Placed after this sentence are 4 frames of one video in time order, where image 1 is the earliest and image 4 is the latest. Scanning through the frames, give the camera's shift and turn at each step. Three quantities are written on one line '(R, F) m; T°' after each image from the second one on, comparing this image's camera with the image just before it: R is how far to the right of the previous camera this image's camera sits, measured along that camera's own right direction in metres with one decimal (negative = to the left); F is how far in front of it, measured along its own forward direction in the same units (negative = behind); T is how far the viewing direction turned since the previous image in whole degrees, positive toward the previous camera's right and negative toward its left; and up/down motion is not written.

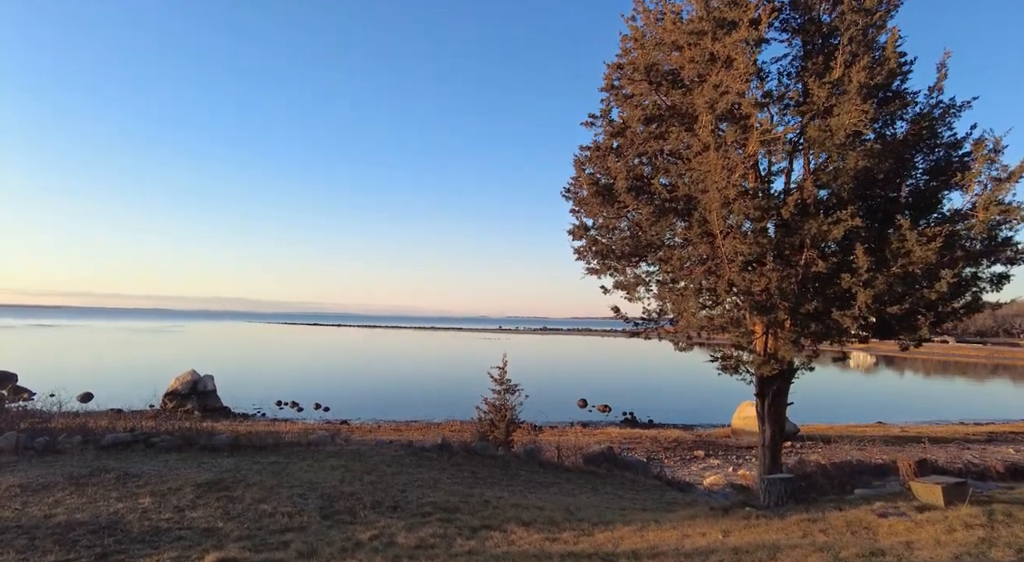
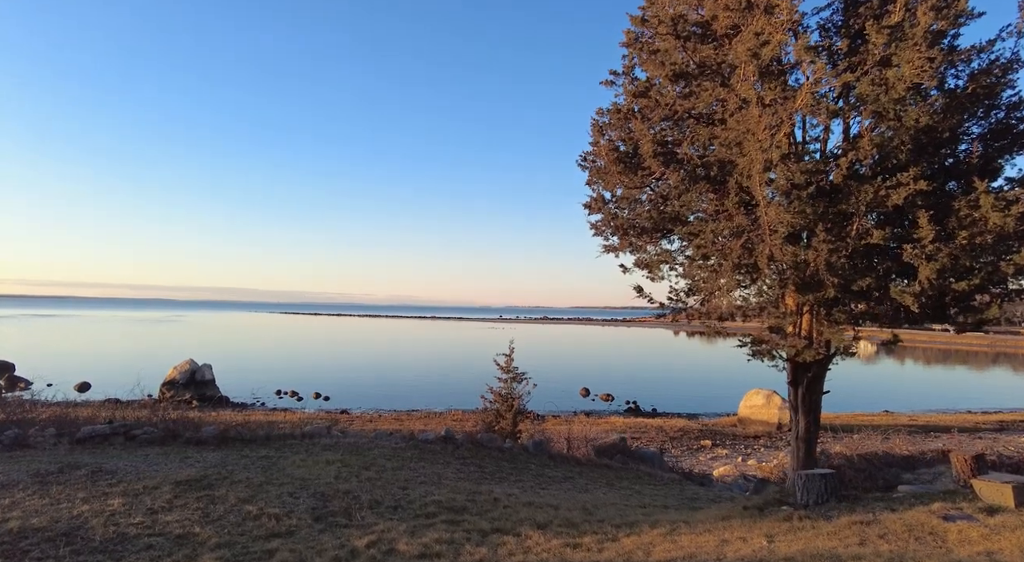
(-0.2, +0.9) m; 0°
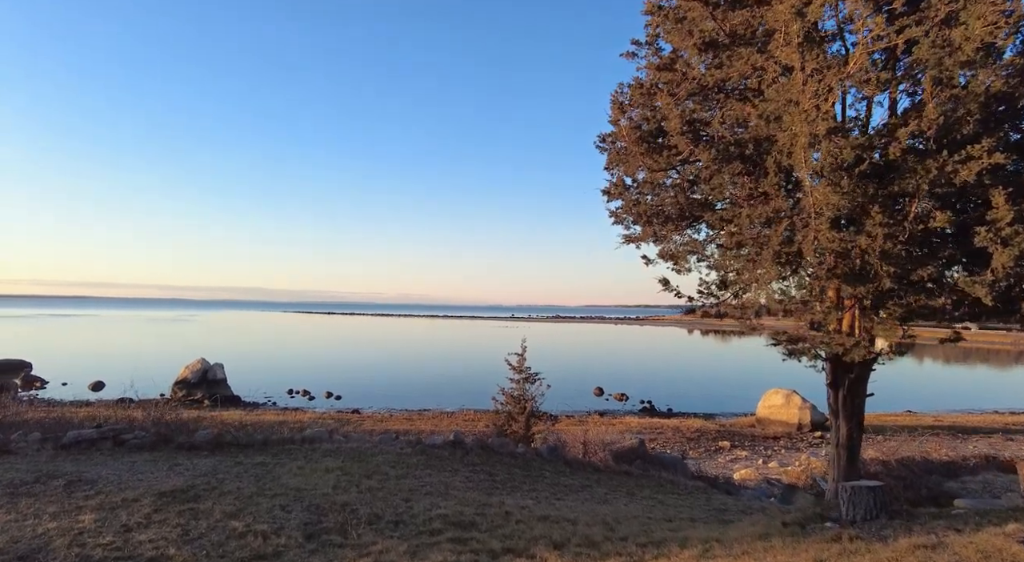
(0.0, +0.8) m; -1°
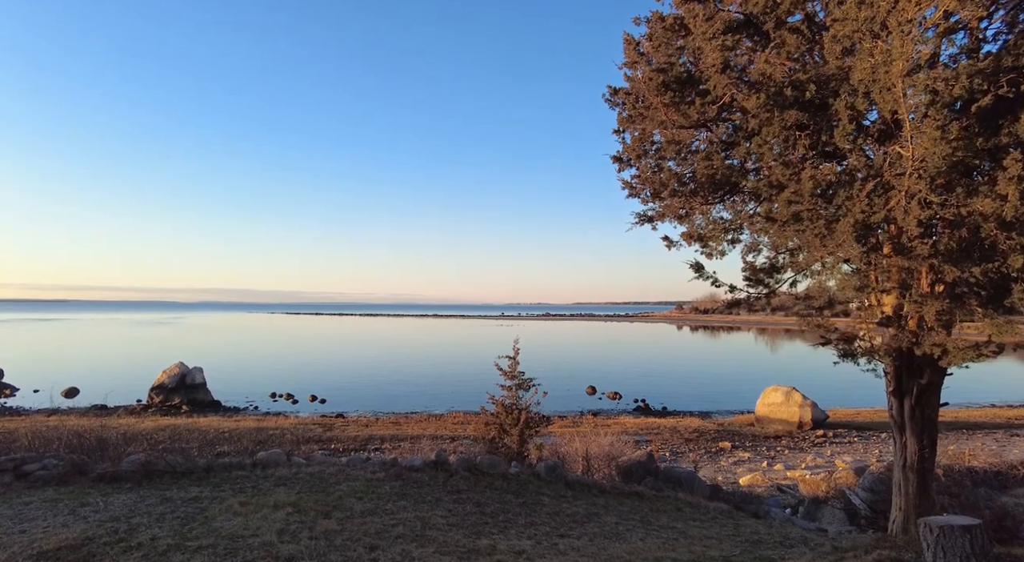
(0.0, +1.7) m; +1°
